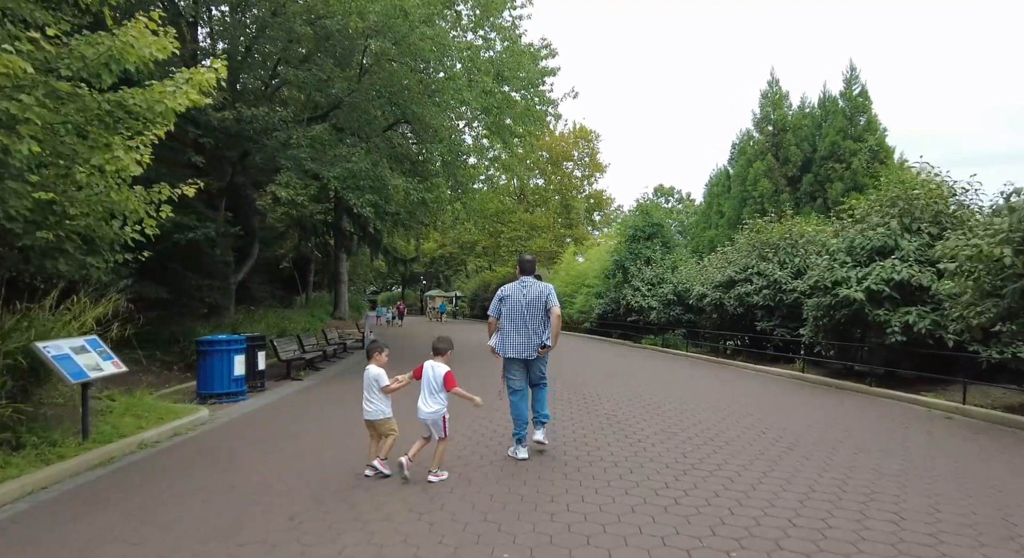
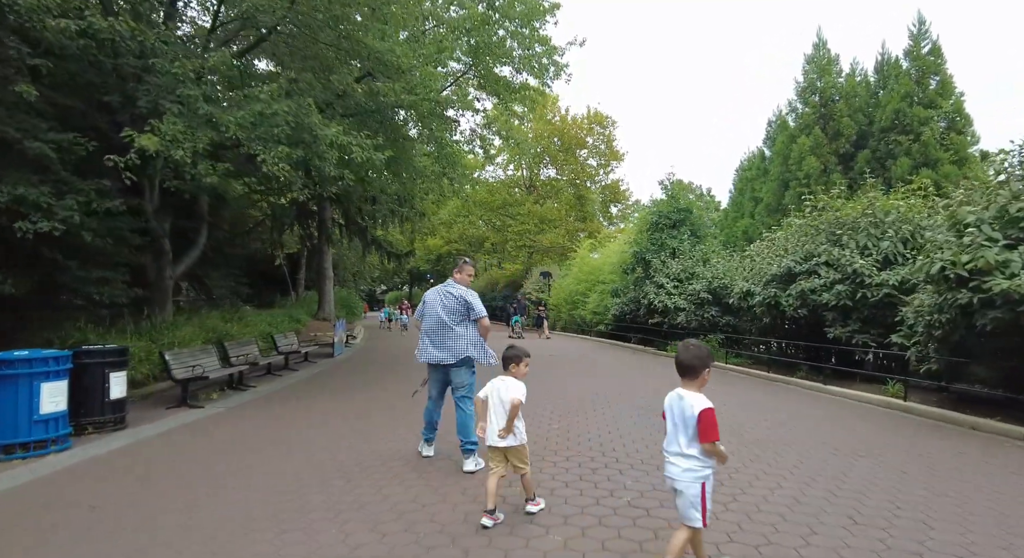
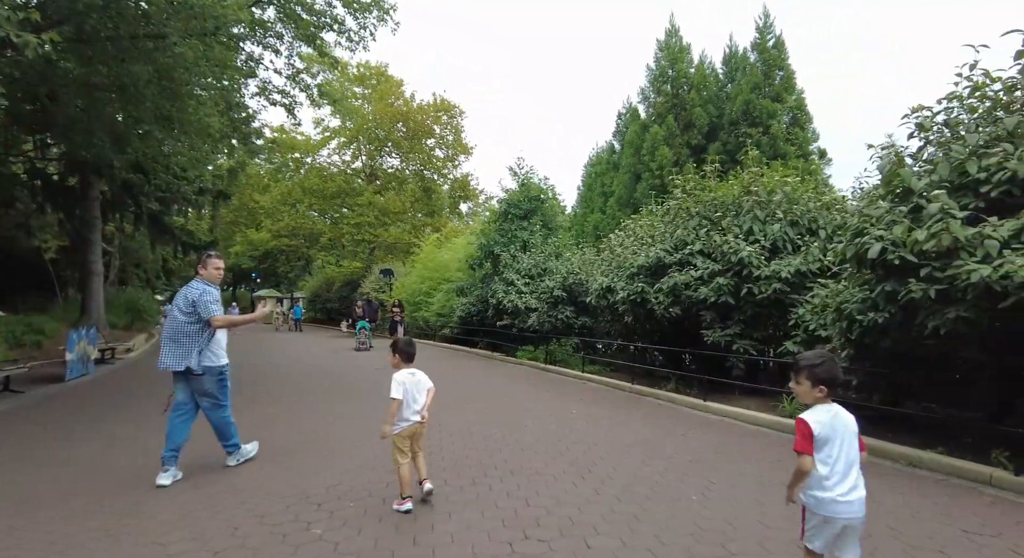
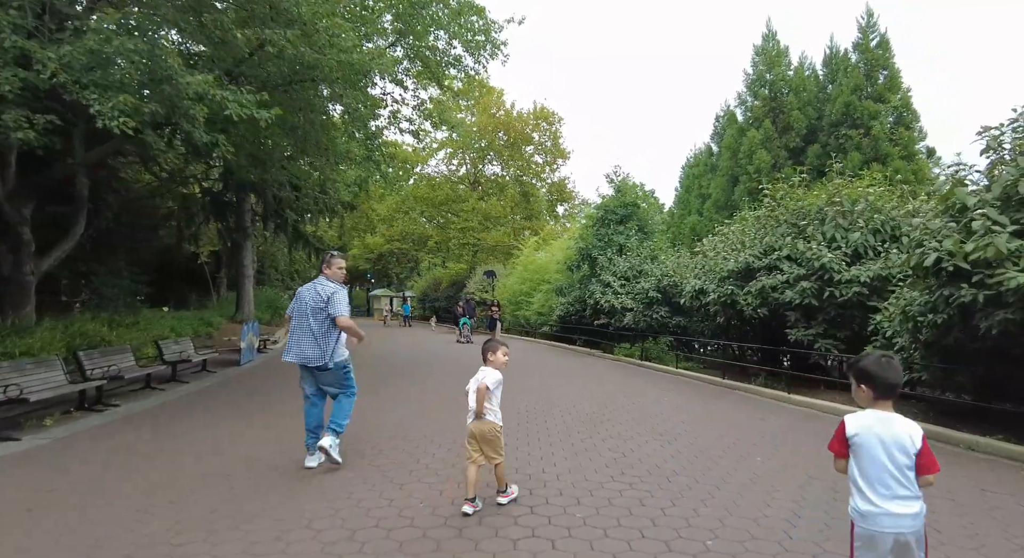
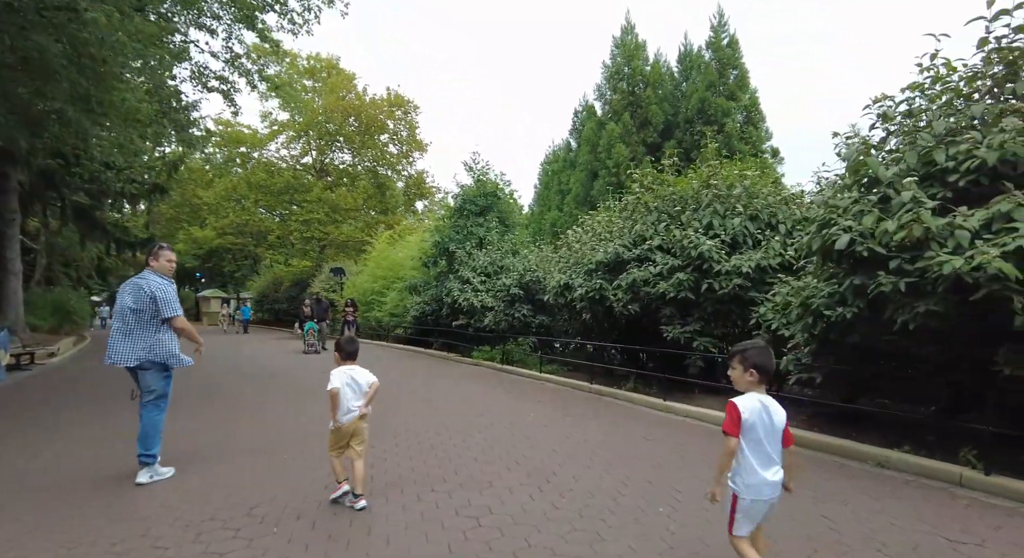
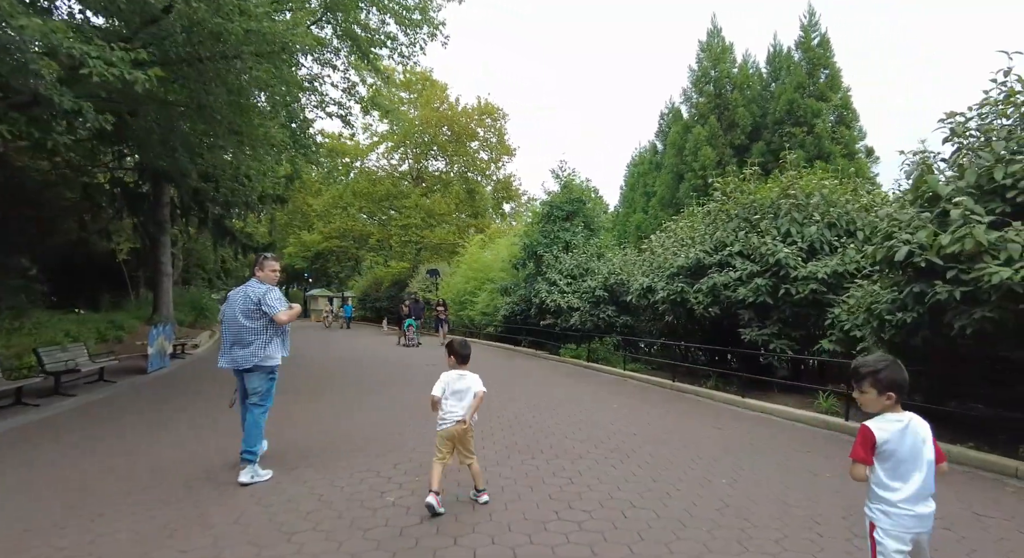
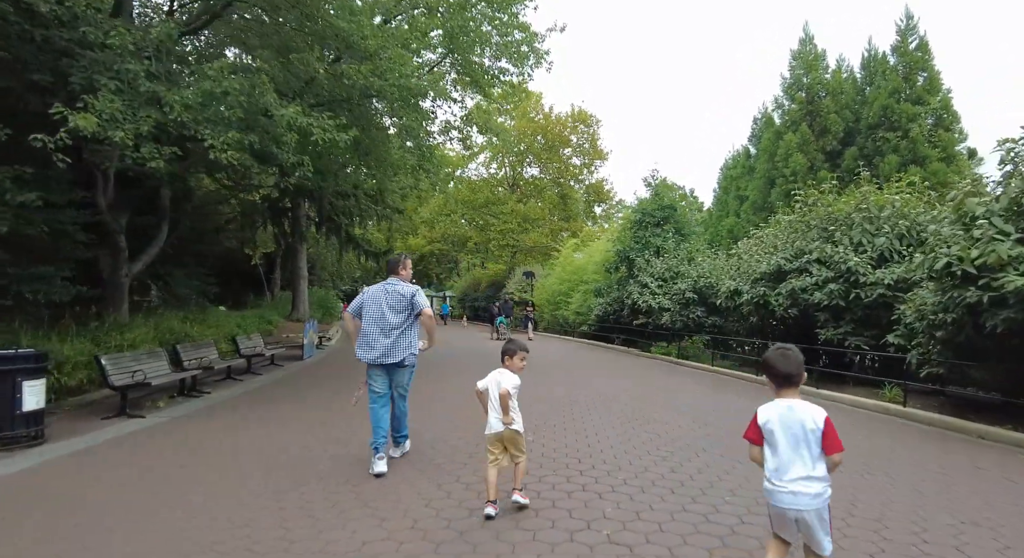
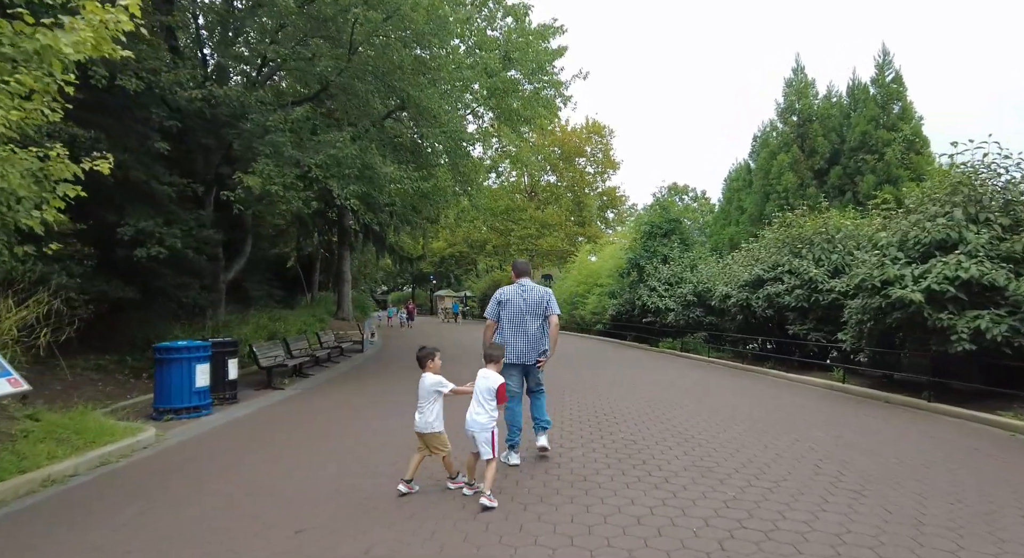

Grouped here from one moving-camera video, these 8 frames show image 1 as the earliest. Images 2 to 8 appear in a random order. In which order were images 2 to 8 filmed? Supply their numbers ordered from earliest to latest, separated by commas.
8, 2, 7, 4, 6, 3, 5
